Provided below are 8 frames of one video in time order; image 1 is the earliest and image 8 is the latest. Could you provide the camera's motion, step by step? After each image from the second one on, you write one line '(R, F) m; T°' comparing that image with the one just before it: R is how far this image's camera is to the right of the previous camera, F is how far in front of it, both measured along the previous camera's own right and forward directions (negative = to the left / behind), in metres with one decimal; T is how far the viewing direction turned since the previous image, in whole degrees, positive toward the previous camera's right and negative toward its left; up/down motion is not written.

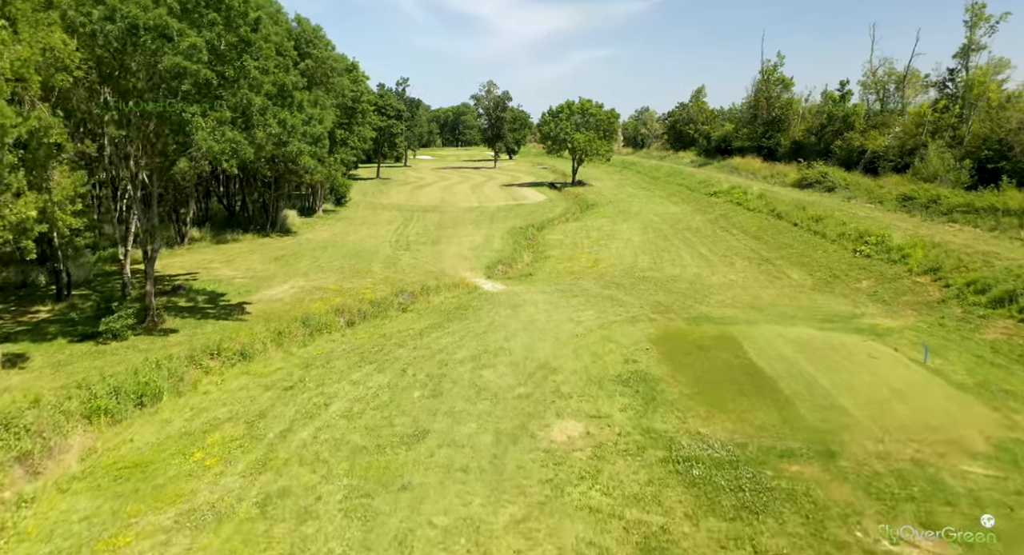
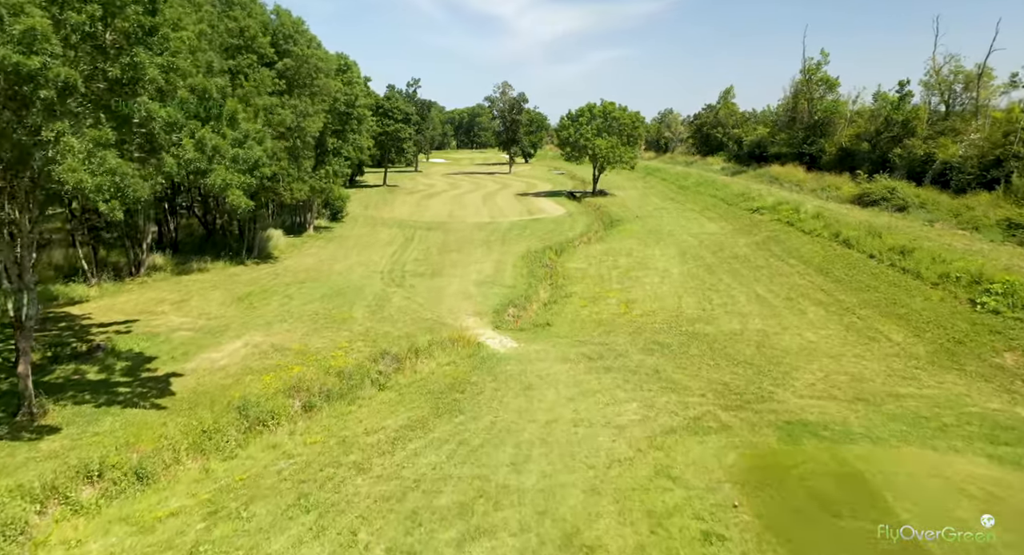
(+0.1, +6.0) m; -1°
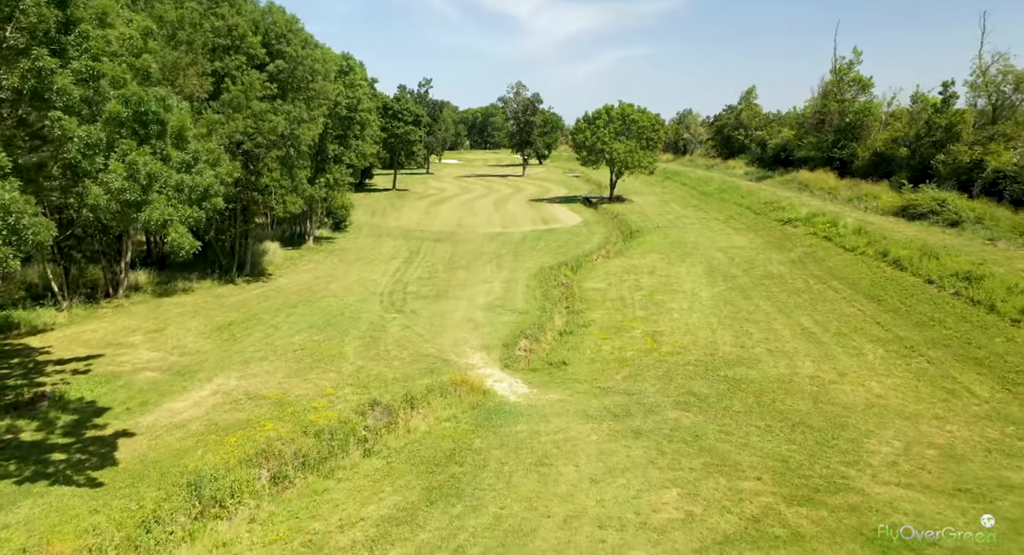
(+0.1, +3.0) m; -1°
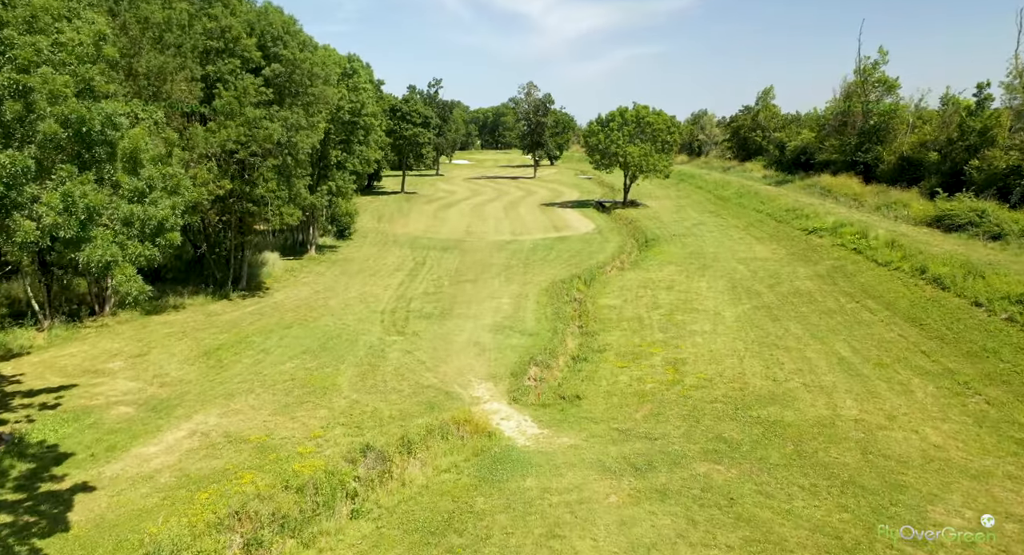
(+0.1, +1.9) m; -1°
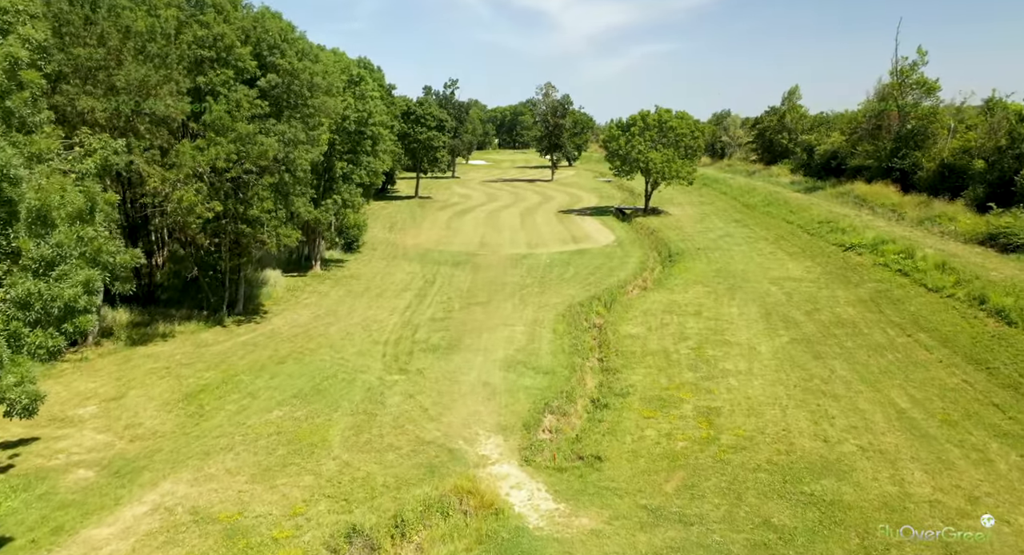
(+0.1, +2.4) m; -1°
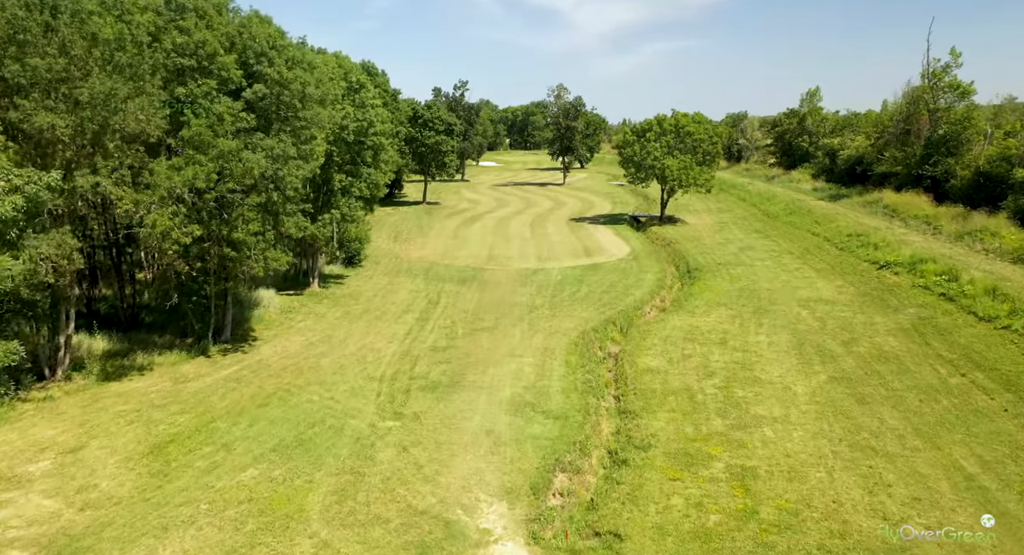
(+0.1, +2.4) m; -1°
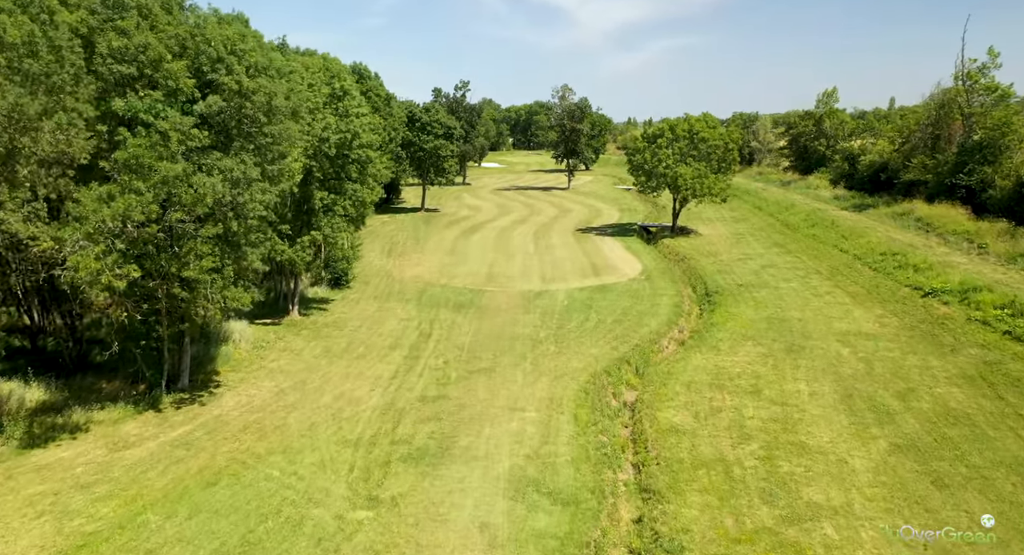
(+0.1, +3.7) m; 0°
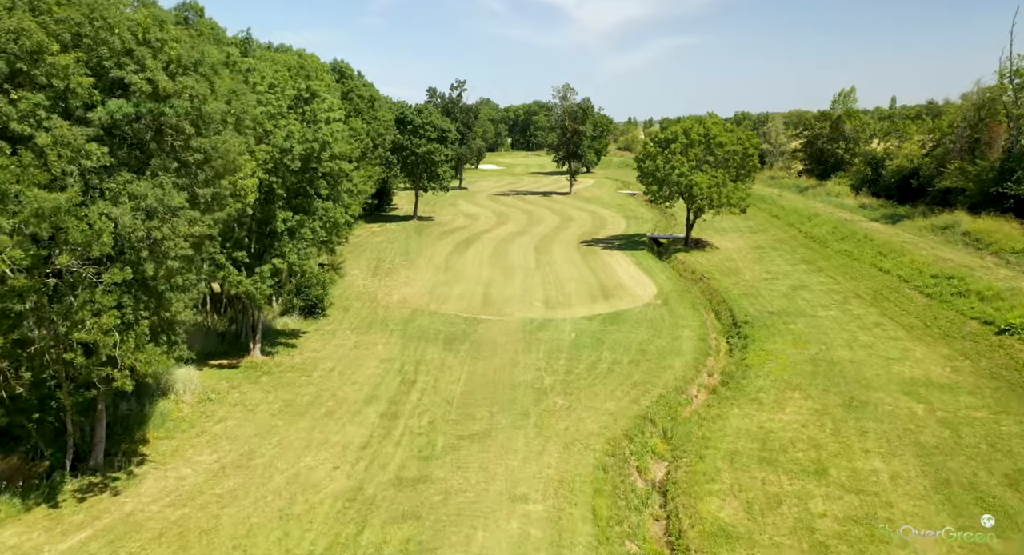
(0.0, +5.0) m; 0°
